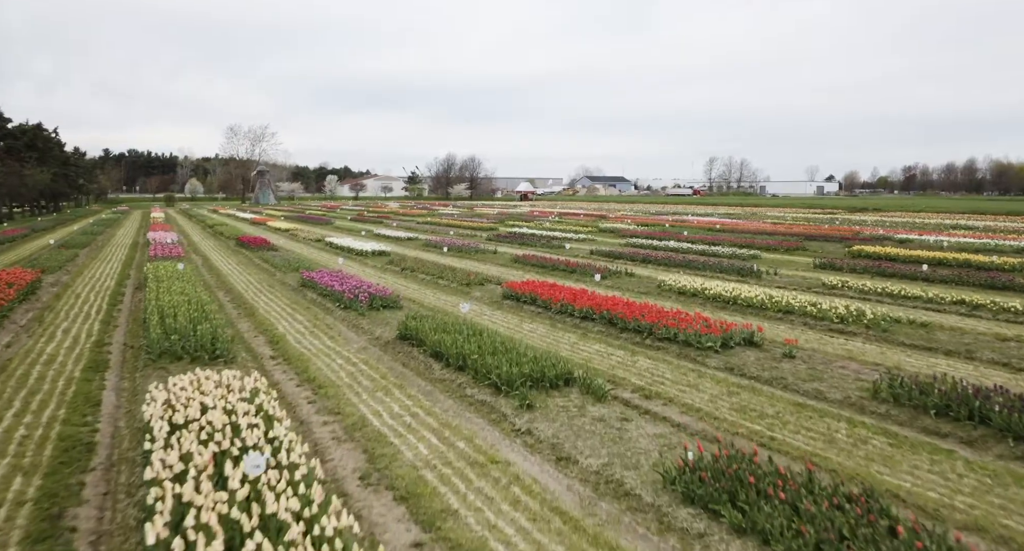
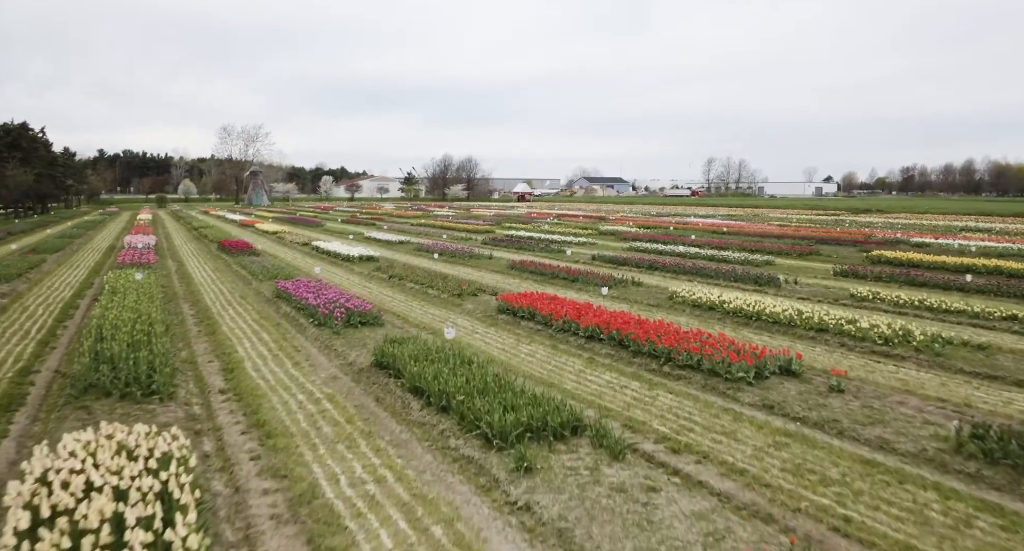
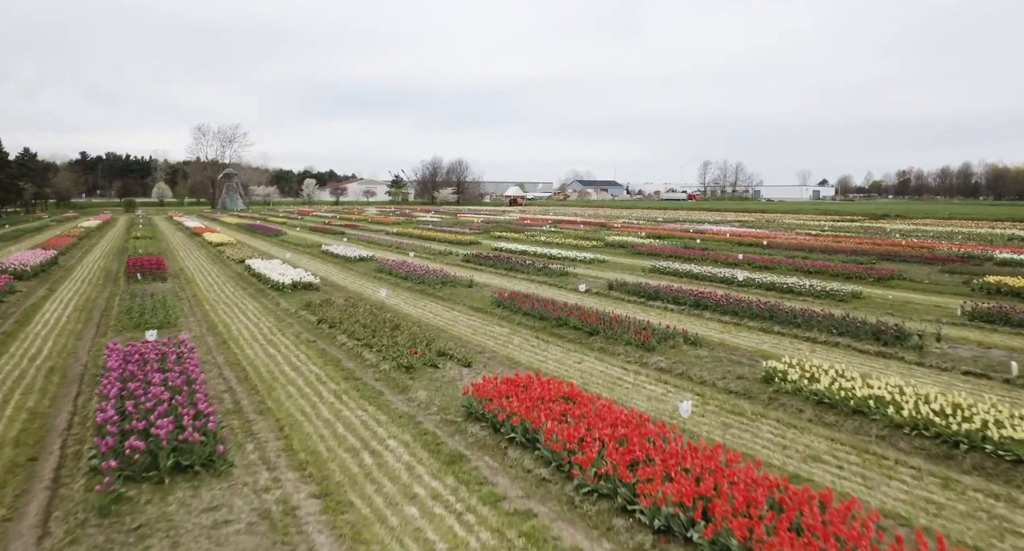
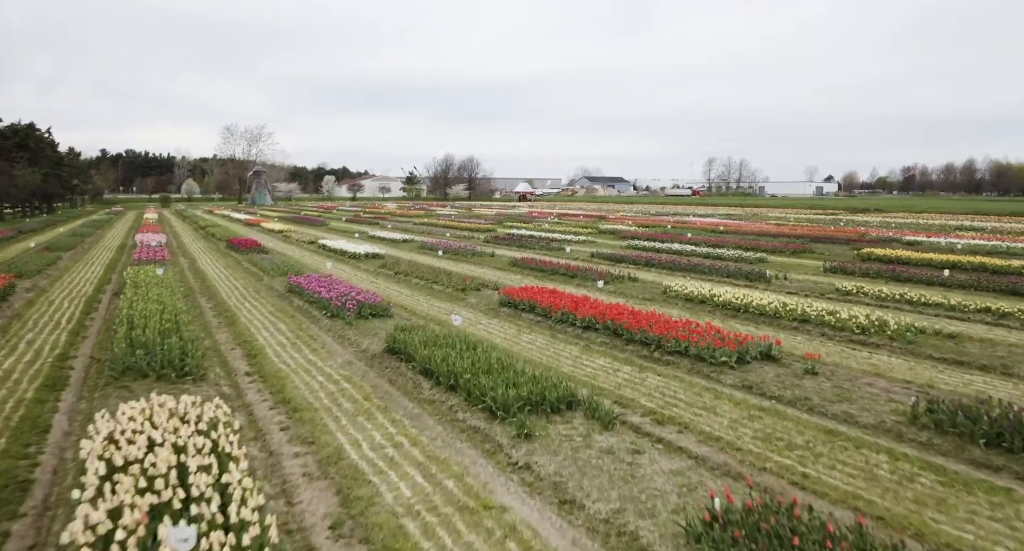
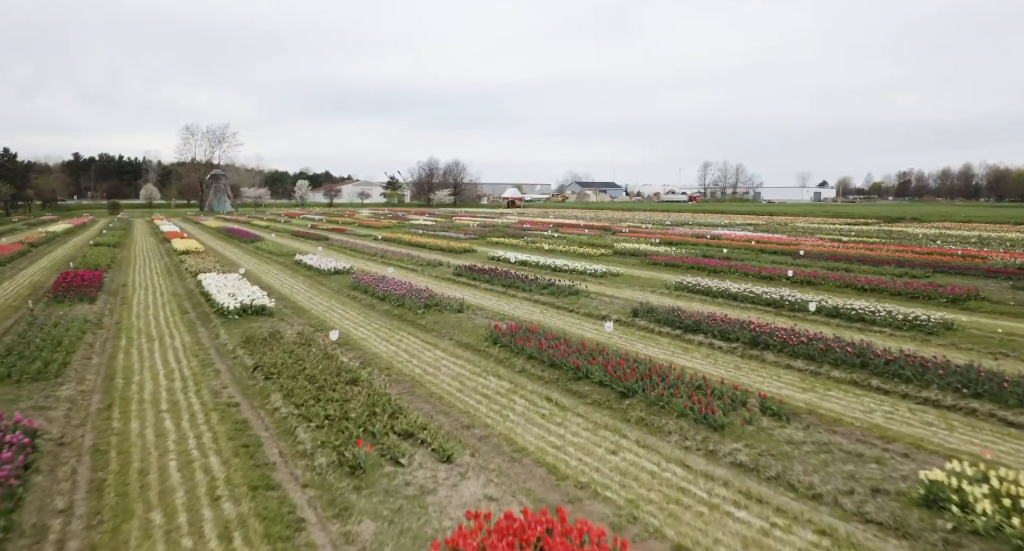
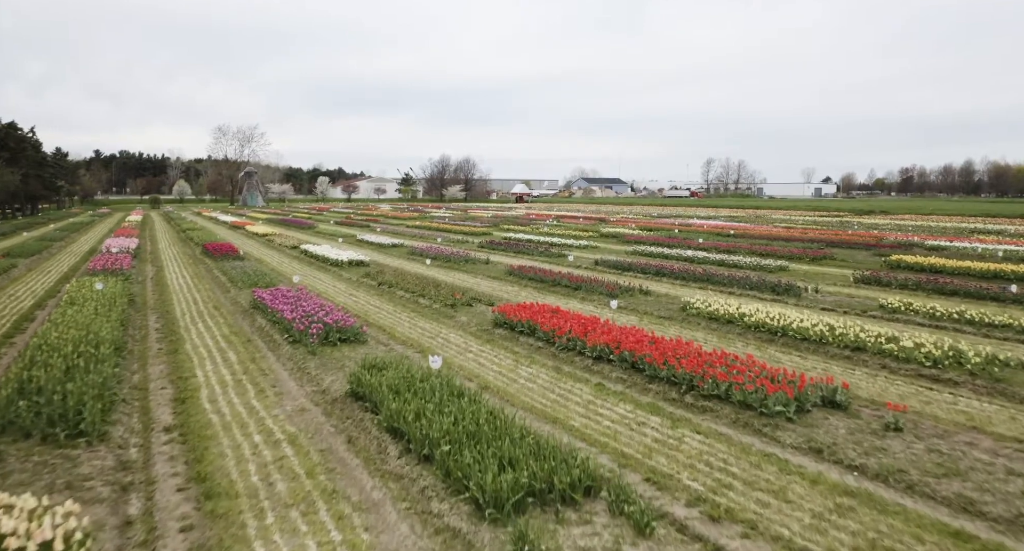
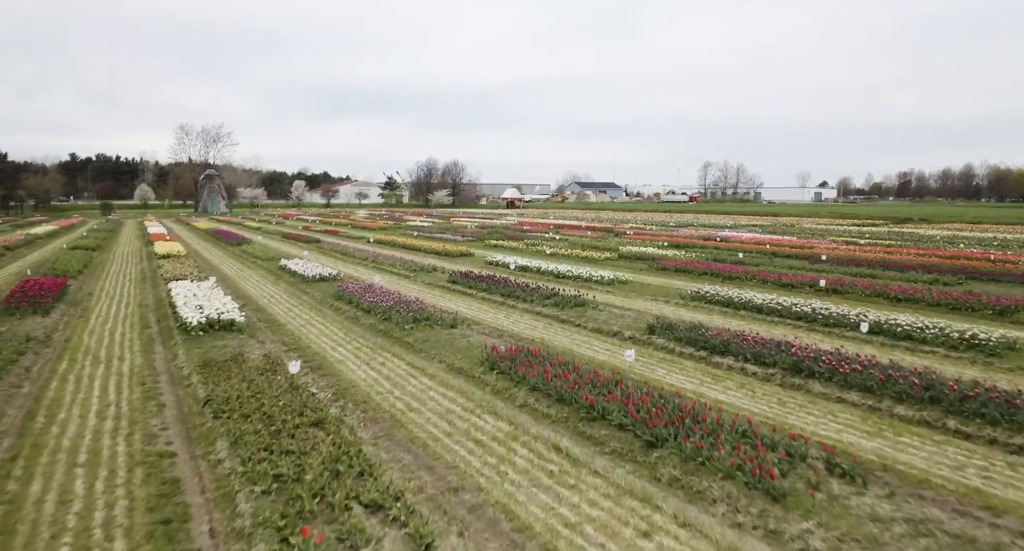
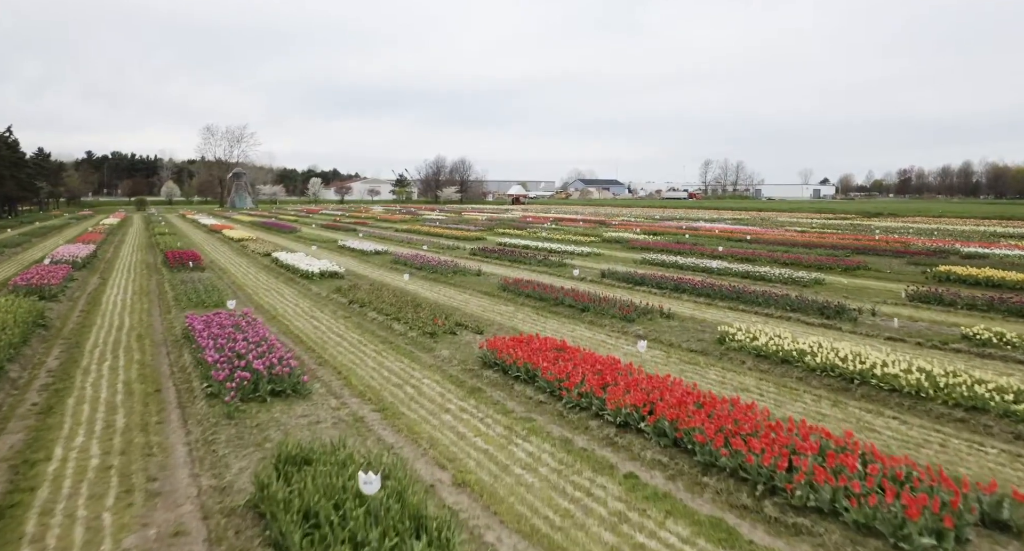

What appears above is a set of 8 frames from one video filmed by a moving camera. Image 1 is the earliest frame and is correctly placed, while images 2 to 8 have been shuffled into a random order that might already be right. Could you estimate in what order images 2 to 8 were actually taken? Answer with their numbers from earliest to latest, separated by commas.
4, 2, 6, 8, 3, 5, 7
